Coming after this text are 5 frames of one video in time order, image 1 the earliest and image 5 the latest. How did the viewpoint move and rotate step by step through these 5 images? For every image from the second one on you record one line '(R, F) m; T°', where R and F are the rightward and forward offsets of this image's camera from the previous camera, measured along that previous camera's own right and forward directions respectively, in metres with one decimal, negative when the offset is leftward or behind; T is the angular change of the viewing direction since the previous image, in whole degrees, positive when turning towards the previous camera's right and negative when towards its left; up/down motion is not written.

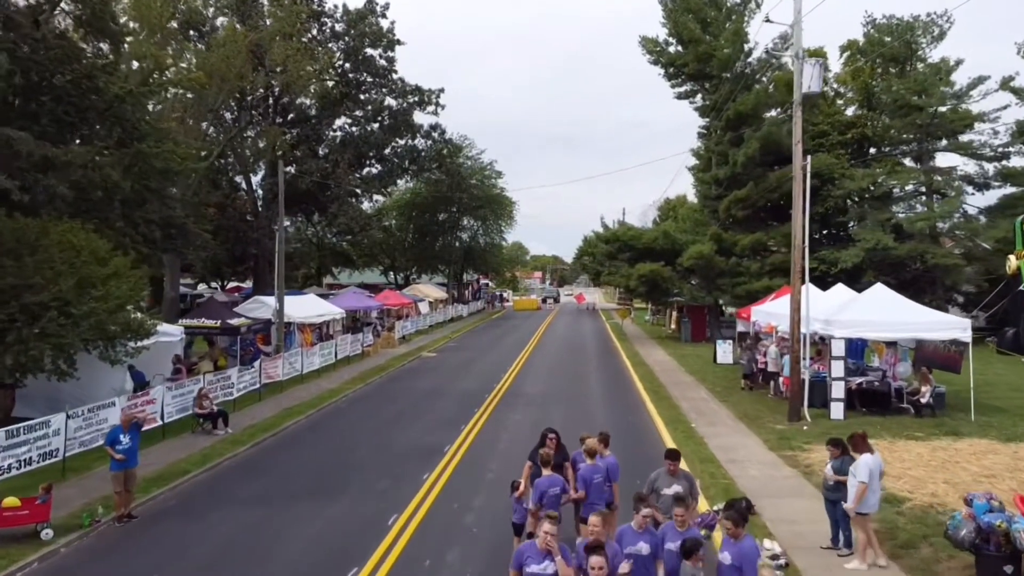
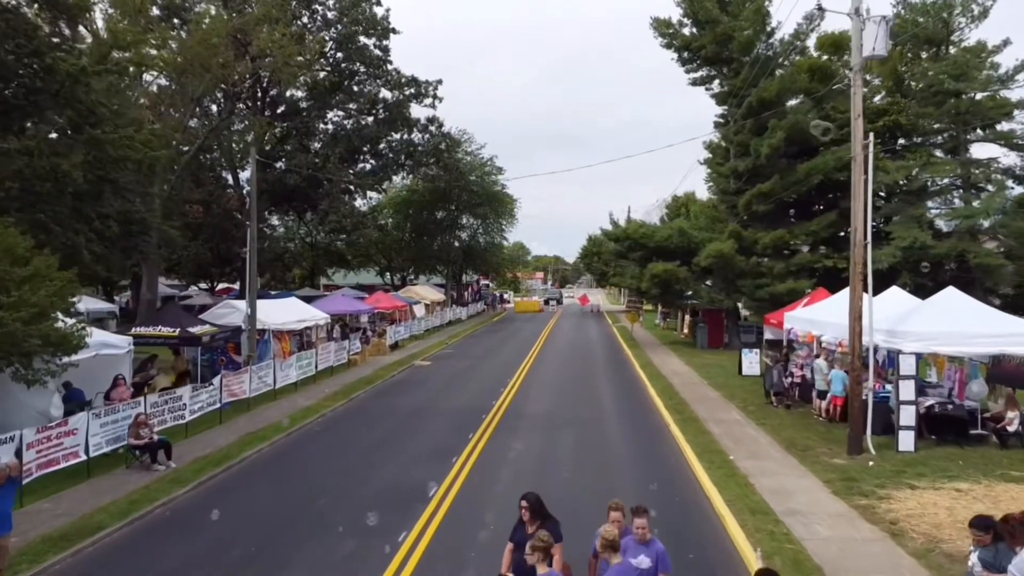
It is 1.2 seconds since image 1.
(0.0, +3.0) m; 0°
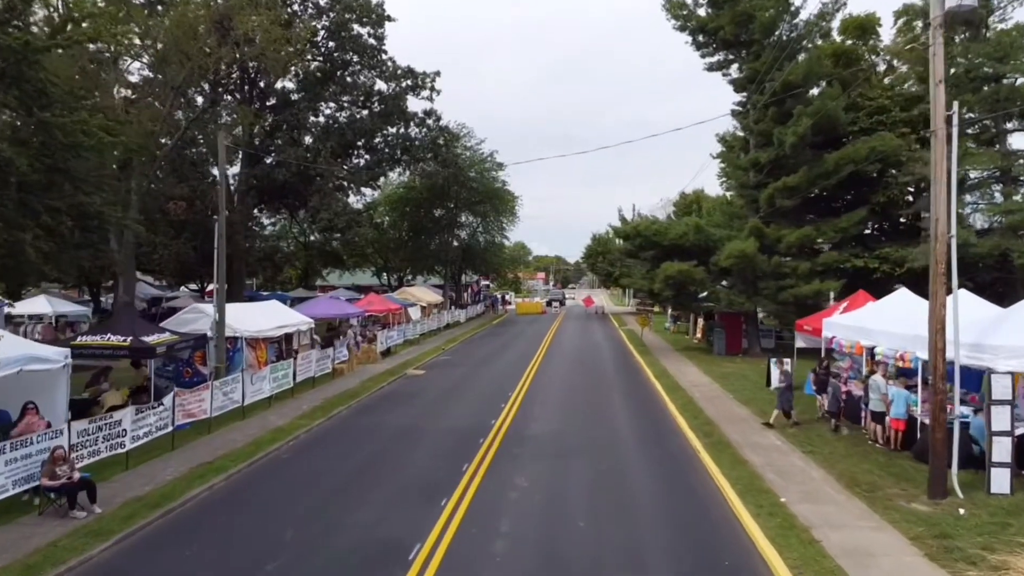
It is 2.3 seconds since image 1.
(0.0, +2.7) m; 0°
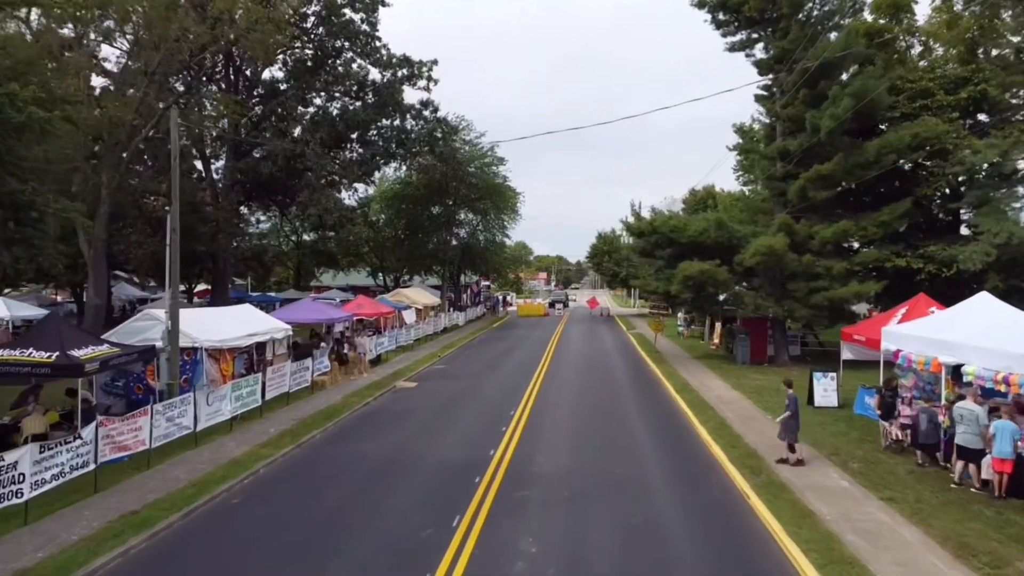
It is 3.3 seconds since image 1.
(0.0, +3.1) m; 0°
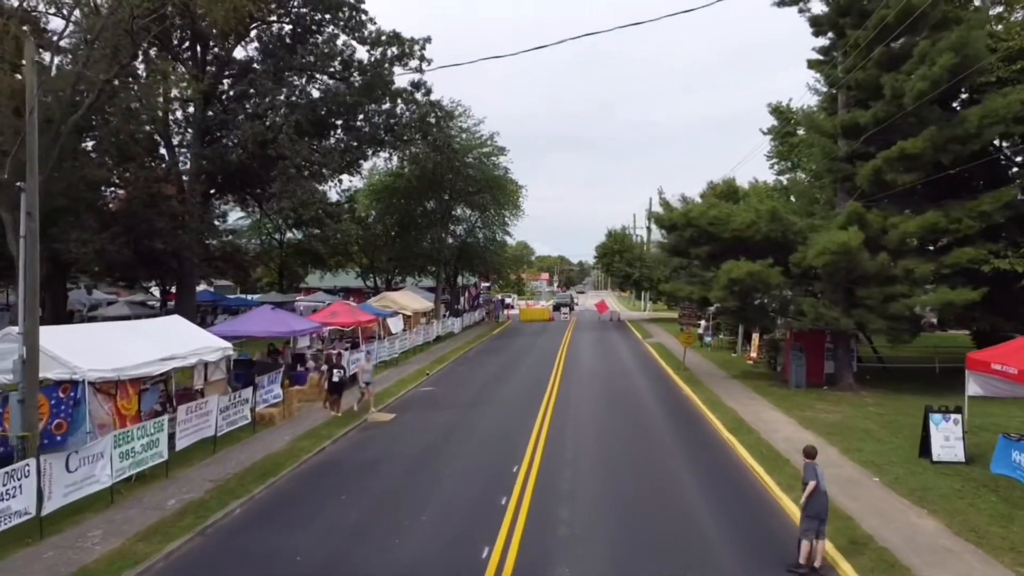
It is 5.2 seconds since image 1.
(0.0, +5.5) m; 0°
